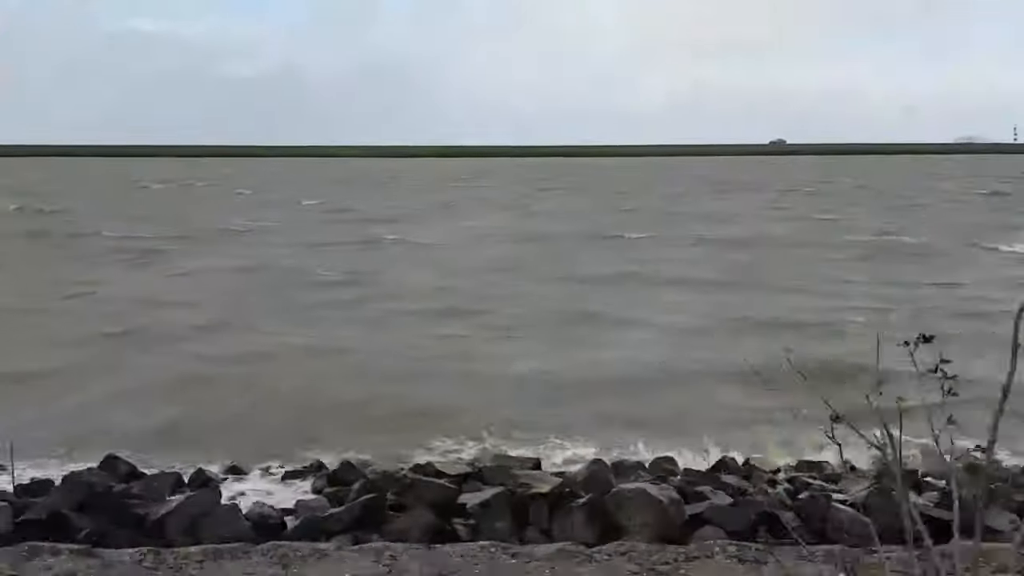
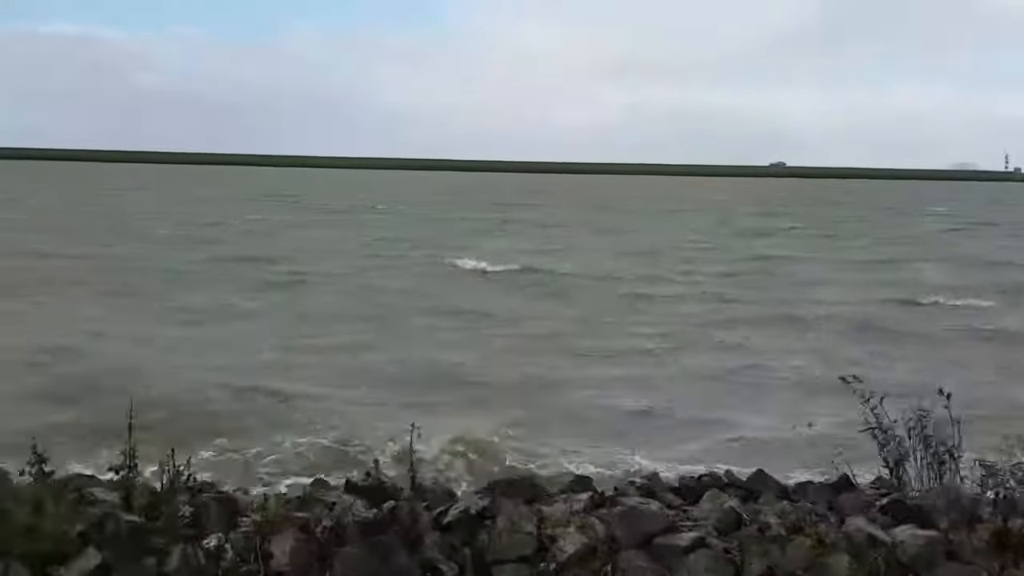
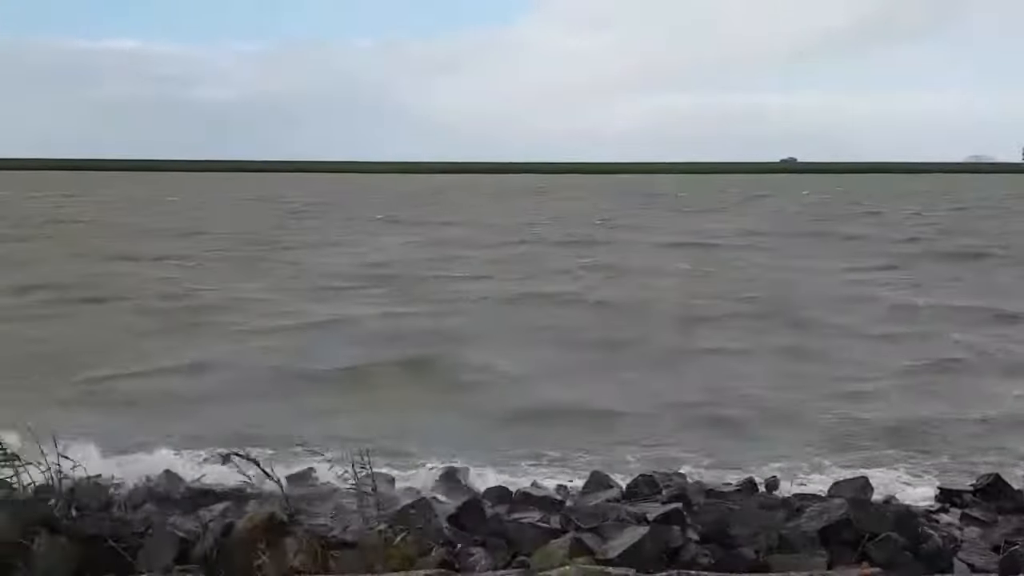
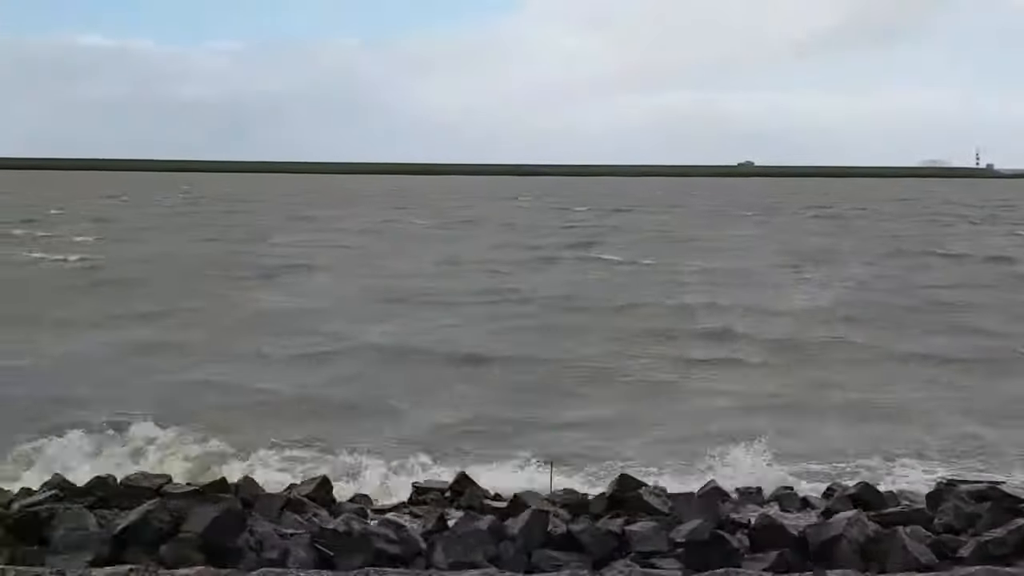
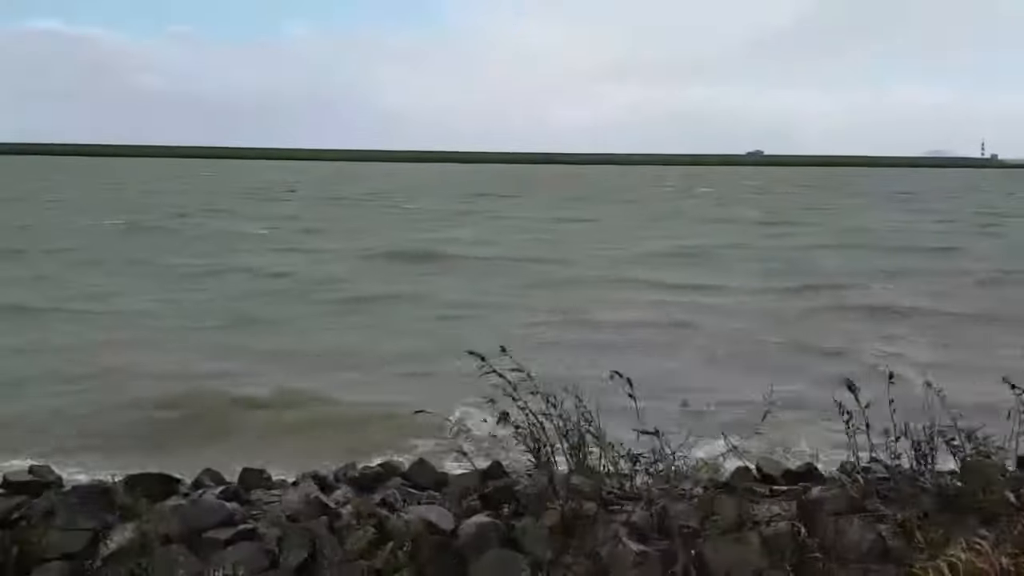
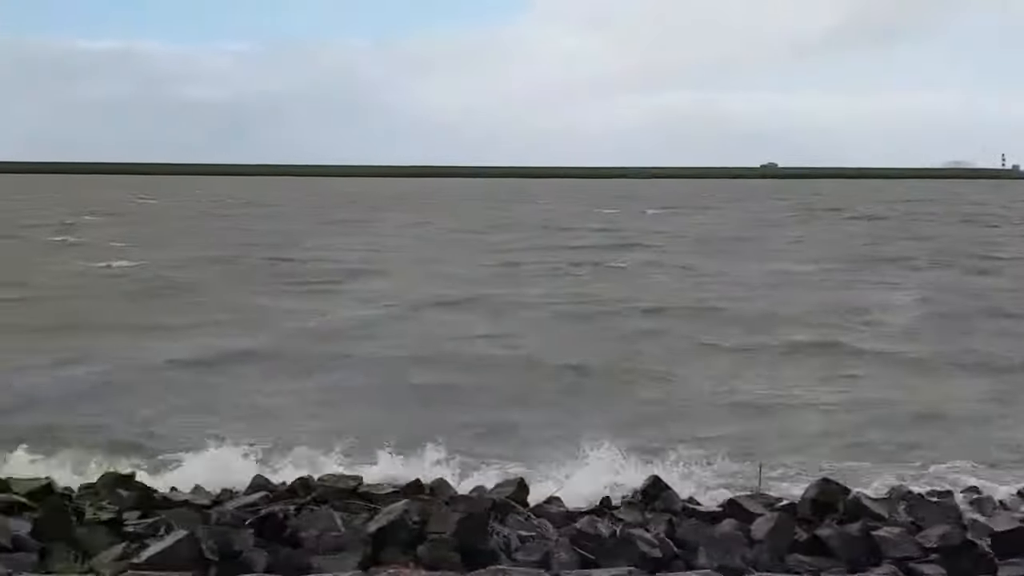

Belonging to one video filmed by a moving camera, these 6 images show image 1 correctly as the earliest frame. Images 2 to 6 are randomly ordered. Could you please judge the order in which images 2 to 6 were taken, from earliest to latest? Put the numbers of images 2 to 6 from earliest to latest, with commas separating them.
4, 6, 3, 5, 2
